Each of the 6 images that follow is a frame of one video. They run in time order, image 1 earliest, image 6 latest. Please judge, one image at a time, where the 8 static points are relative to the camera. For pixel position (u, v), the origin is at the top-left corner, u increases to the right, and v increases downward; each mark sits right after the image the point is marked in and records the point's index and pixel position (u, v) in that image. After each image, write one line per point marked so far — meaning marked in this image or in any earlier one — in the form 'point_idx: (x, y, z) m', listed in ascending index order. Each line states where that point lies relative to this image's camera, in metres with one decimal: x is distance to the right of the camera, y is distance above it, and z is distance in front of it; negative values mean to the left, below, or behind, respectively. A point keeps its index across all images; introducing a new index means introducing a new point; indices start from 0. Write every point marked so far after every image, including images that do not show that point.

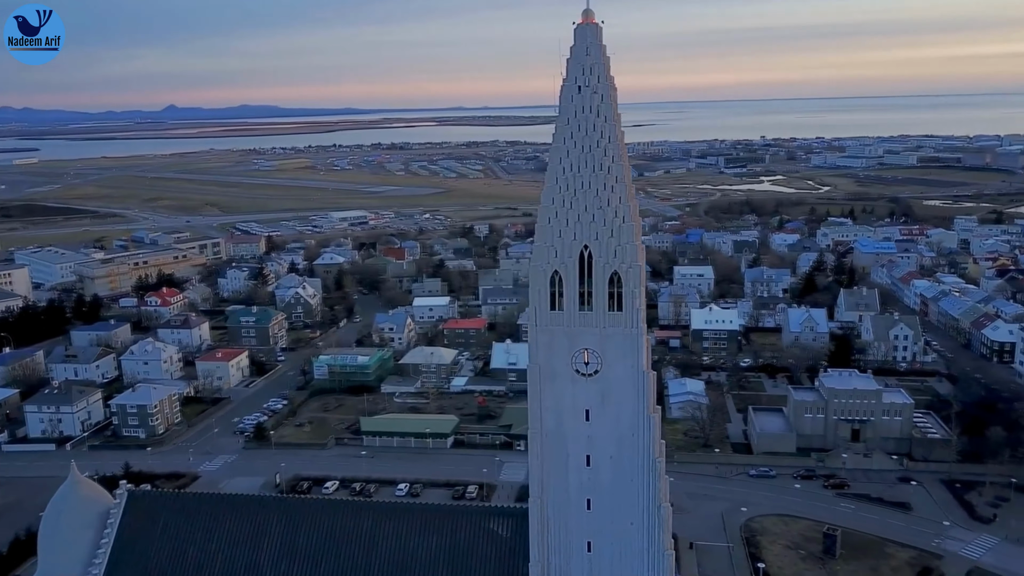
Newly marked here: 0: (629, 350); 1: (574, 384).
0: (+1.3, -0.7, +9.4) m
1: (+0.7, -1.1, +9.6) m
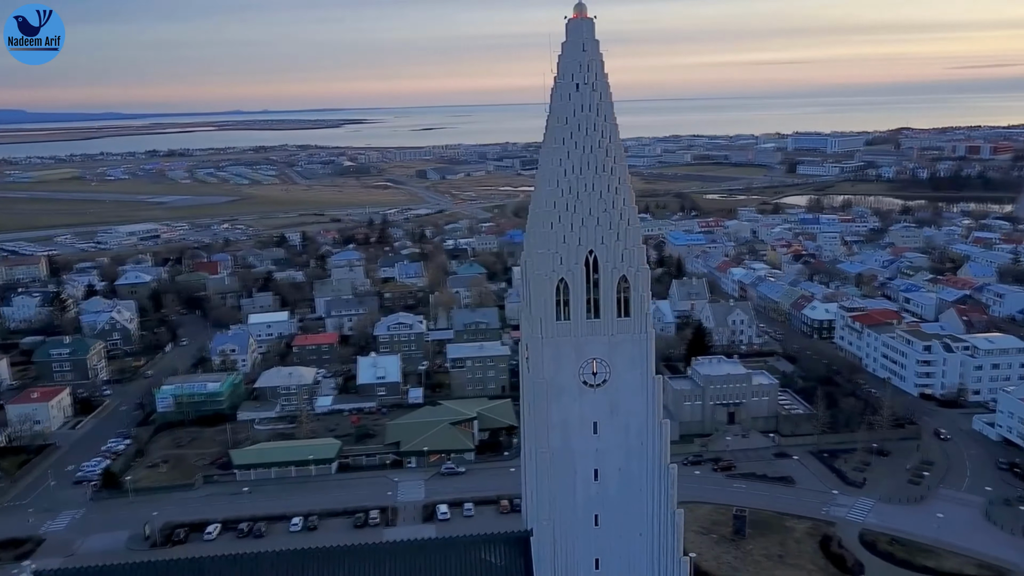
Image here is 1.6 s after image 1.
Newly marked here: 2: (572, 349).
0: (+1.4, -0.8, +9.1) m
1: (+0.8, -1.2, +9.2) m
2: (+0.7, -0.7, +9.0) m
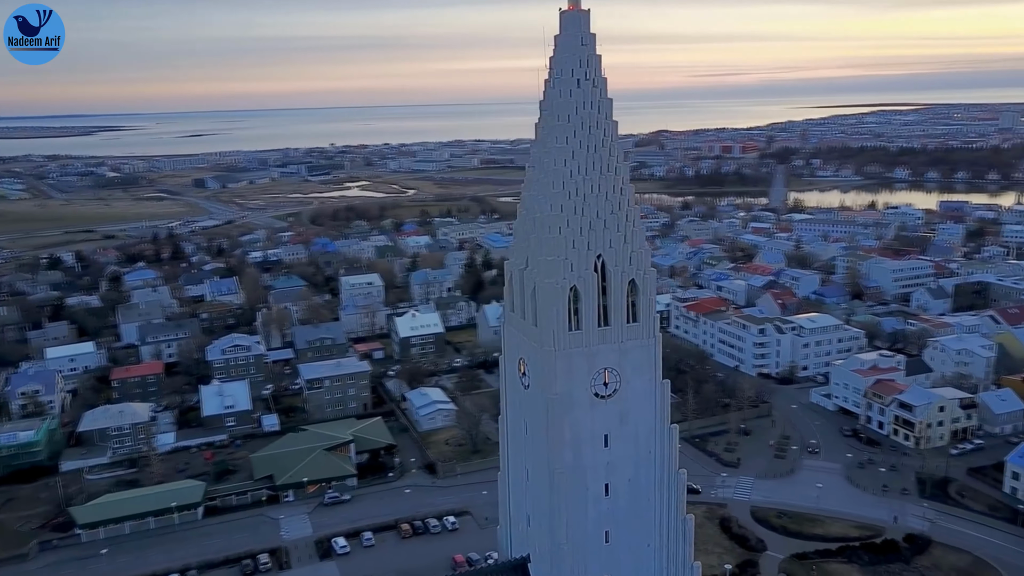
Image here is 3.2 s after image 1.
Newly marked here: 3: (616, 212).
0: (+1.4, -0.8, +8.8) m
1: (+0.9, -1.3, +8.7) m
2: (+0.7, -0.8, +8.5) m
3: (+1.1, +0.8, +8.5) m
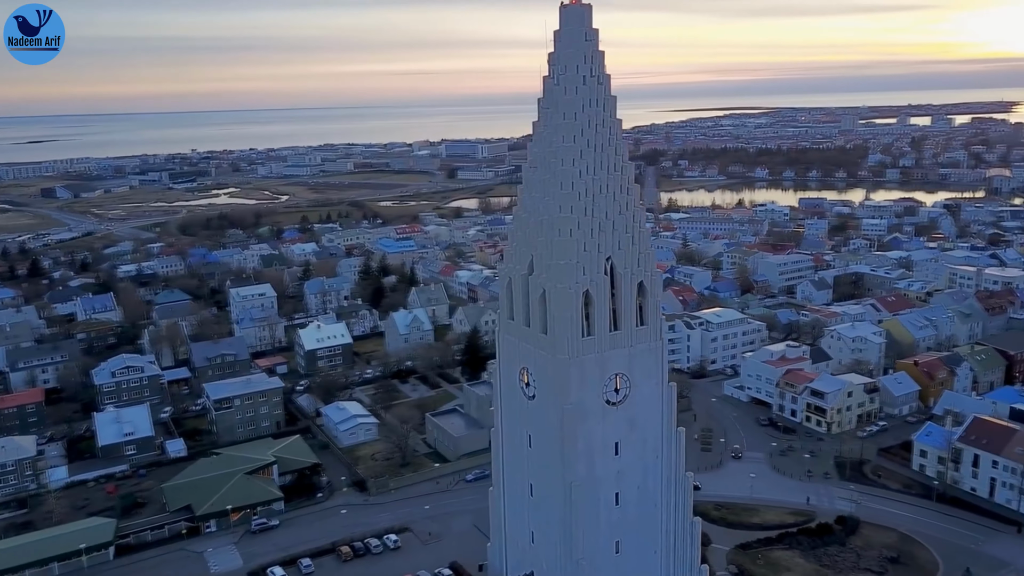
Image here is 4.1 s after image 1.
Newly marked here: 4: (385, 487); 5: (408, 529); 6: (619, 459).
0: (+1.5, -0.8, +8.6) m
1: (+0.9, -1.3, +8.4) m
2: (+0.8, -0.8, +8.2) m
3: (+1.1, +0.8, +8.3) m
4: (-3.1, -4.7, +19.5) m
5: (-2.3, -5.2, +17.8) m
6: (+1.1, -1.8, +8.6) m
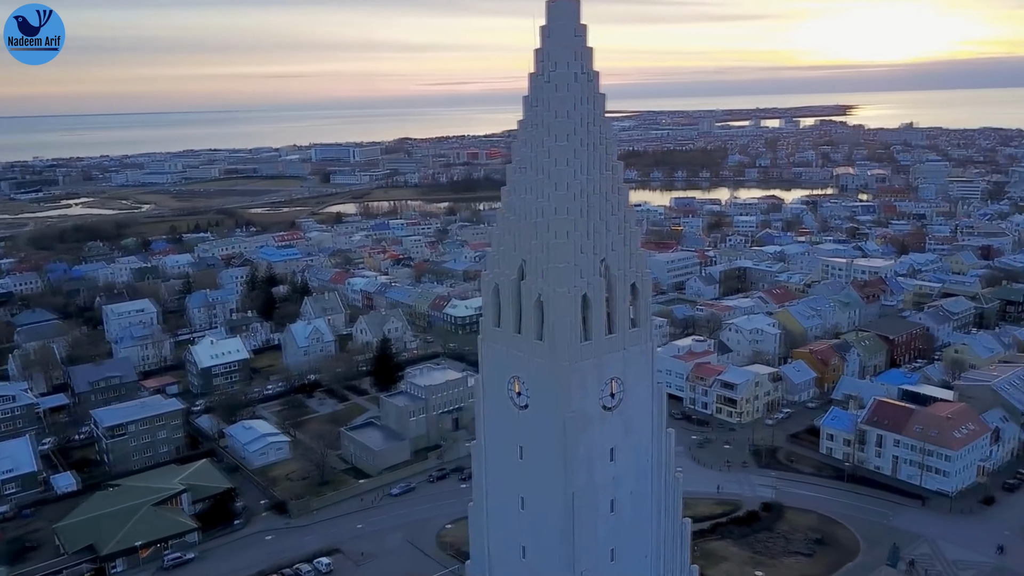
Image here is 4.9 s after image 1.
0: (+1.4, -0.8, +8.5) m
1: (+0.9, -1.4, +8.2) m
2: (+0.8, -0.8, +8.0) m
3: (+1.0, +0.7, +8.1) m
4: (-4.7, -5.0, +18.6) m
5: (-3.6, -5.4, +17.0) m
6: (+1.0, -1.8, +8.4) m
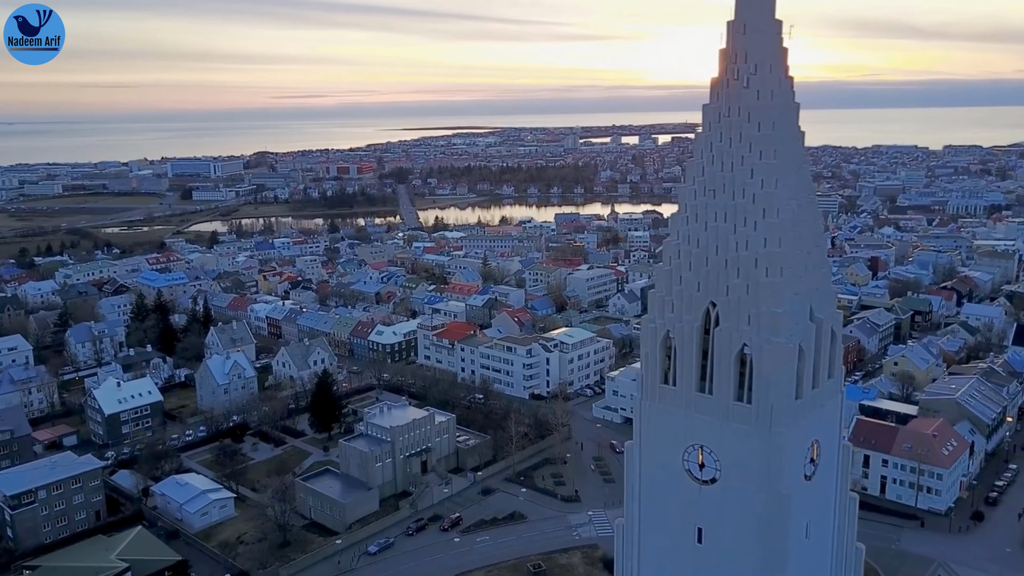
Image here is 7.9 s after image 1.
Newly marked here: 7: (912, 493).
0: (+2.9, -1.2, +7.3) m
1: (+2.5, -1.8, +6.9) m
2: (+2.4, -1.2, +6.7) m
3: (+2.6, +0.3, +6.8) m
4: (-4.6, -5.7, +16.1) m
5: (-3.3, -6.1, +14.7) m
6: (+2.6, -2.2, +7.1) m
7: (+9.2, -4.7, +18.9) m
